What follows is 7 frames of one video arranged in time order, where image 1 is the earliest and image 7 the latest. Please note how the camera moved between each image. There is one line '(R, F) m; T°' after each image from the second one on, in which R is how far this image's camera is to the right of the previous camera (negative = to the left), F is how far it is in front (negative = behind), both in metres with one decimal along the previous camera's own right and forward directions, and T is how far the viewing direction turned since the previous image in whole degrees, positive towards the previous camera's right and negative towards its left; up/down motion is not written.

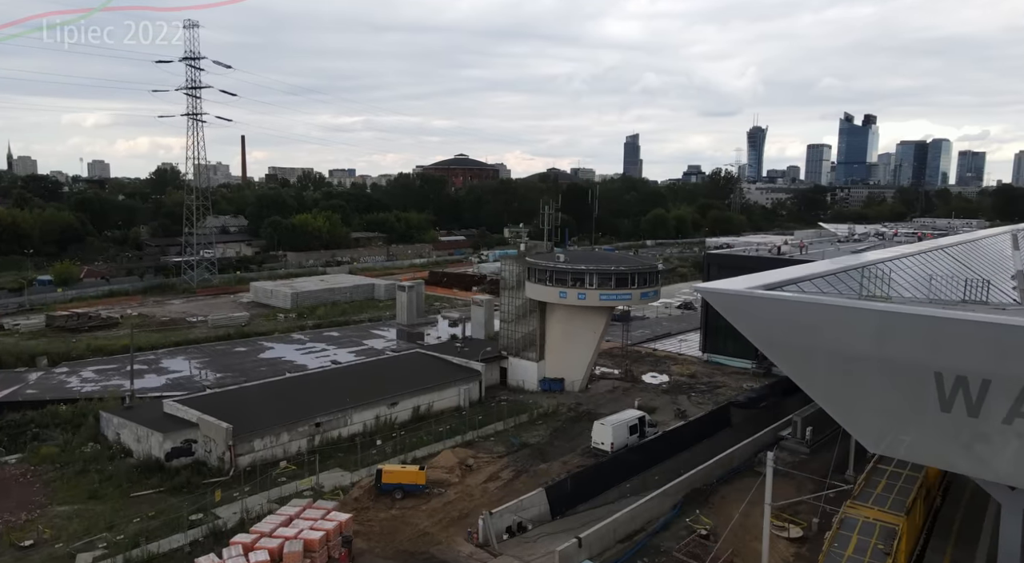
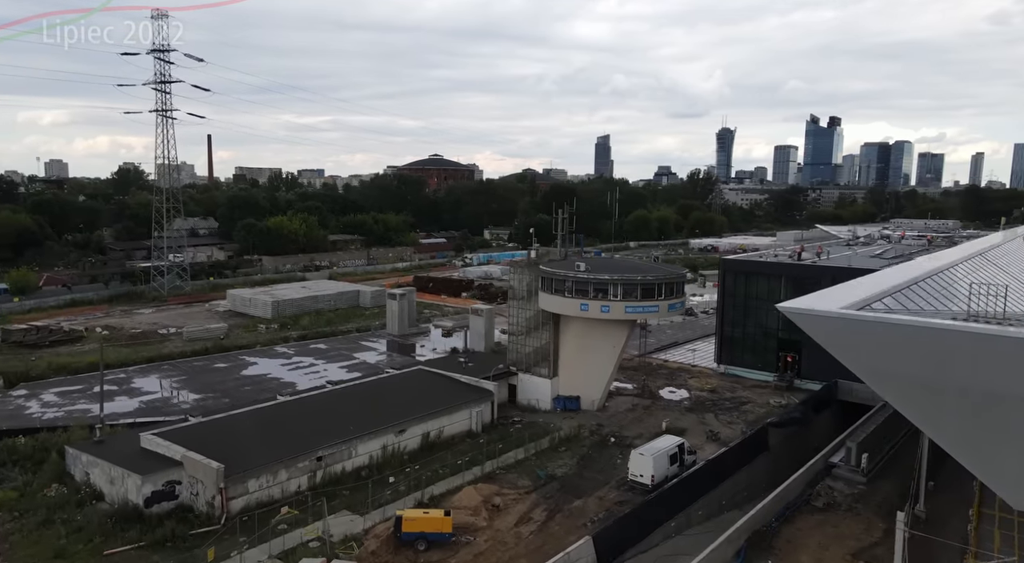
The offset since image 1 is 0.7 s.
(-1.0, +1.5) m; +2°
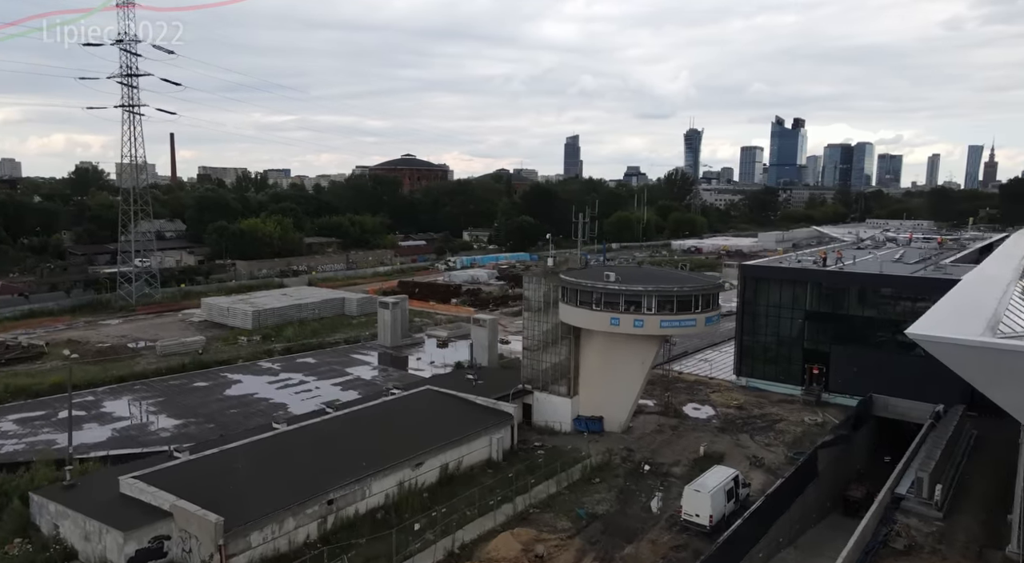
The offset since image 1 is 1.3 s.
(-1.1, +1.5) m; +3°
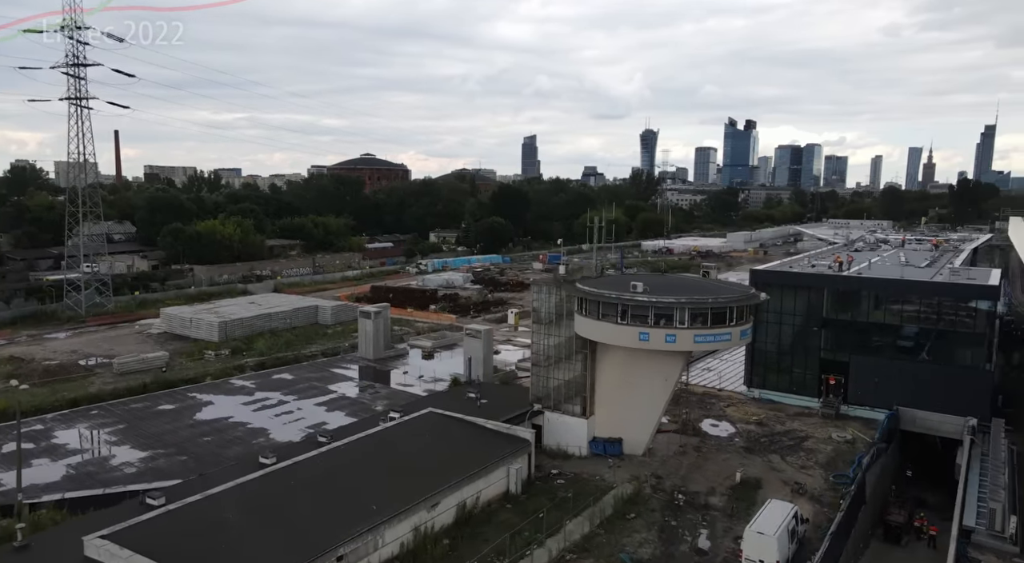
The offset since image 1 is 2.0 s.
(-1.1, +1.5) m; +4°
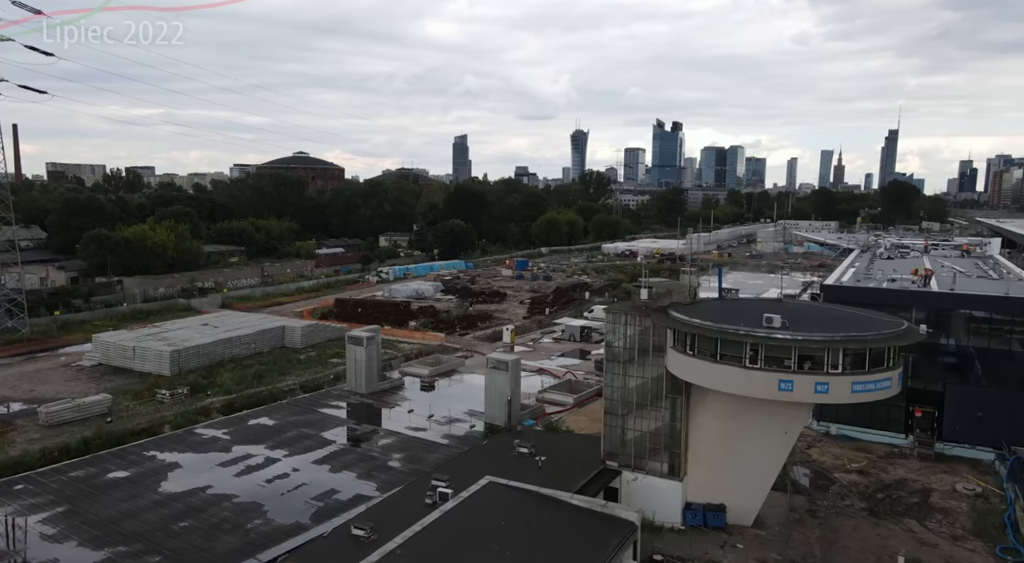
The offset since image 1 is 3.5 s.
(-2.4, +3.2) m; +6°
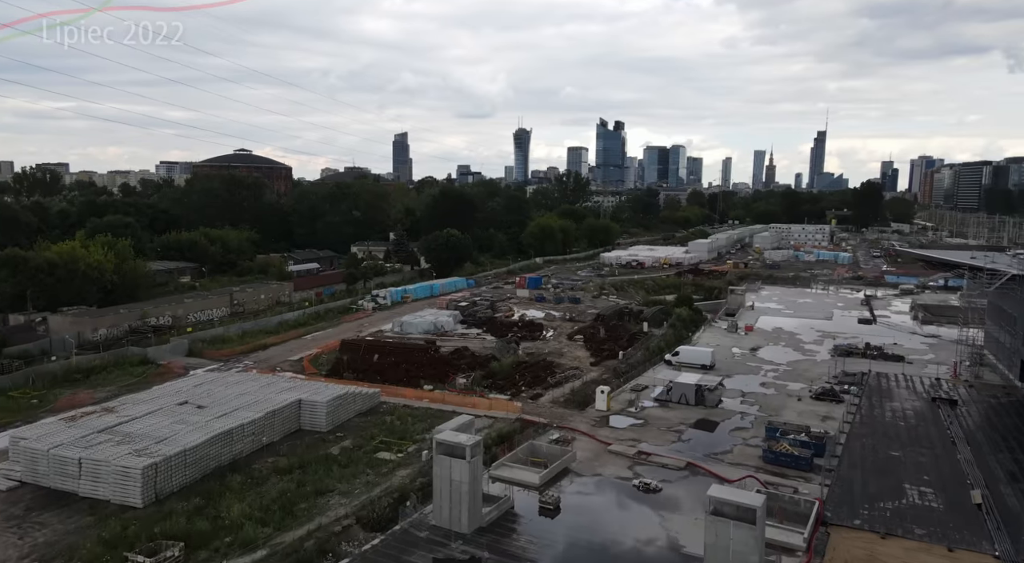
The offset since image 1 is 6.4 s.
(-4.4, +7.0) m; +5°
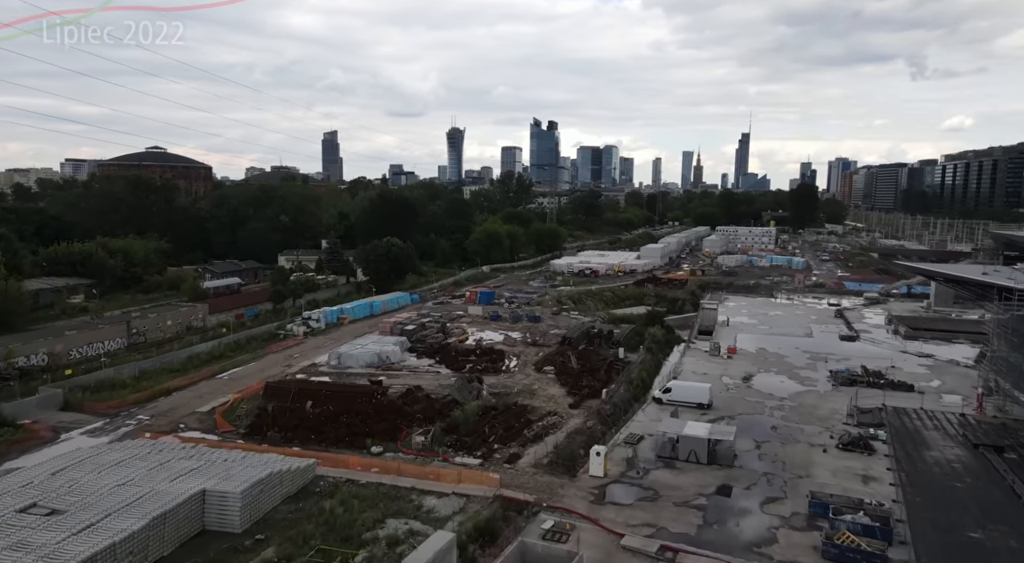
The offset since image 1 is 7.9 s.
(-0.8, +4.1) m; +6°
